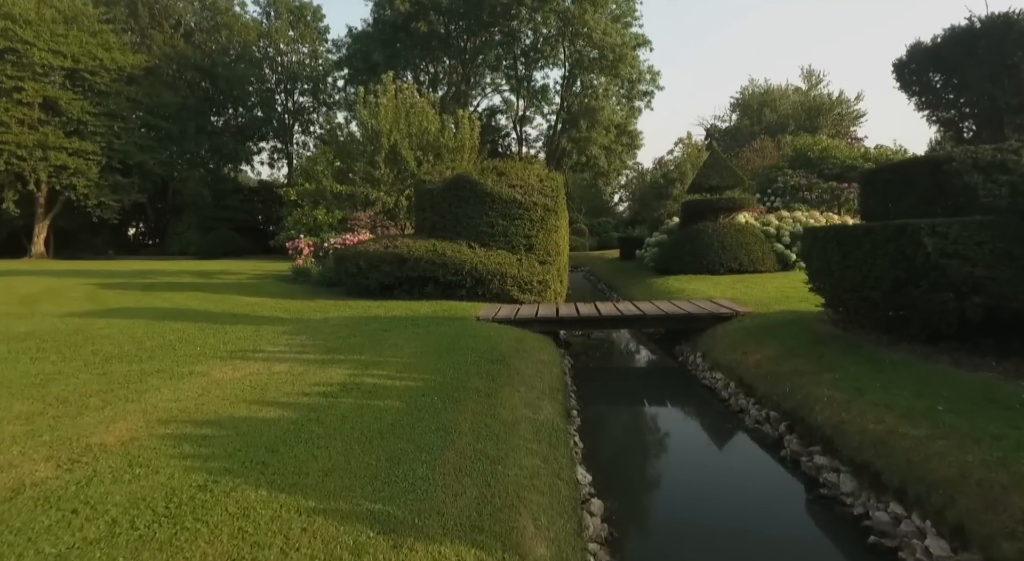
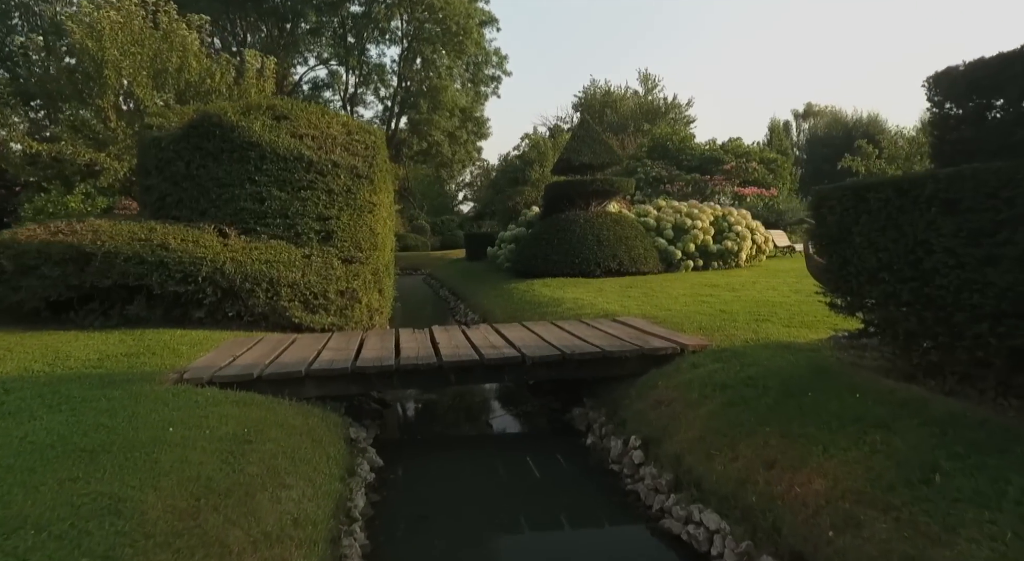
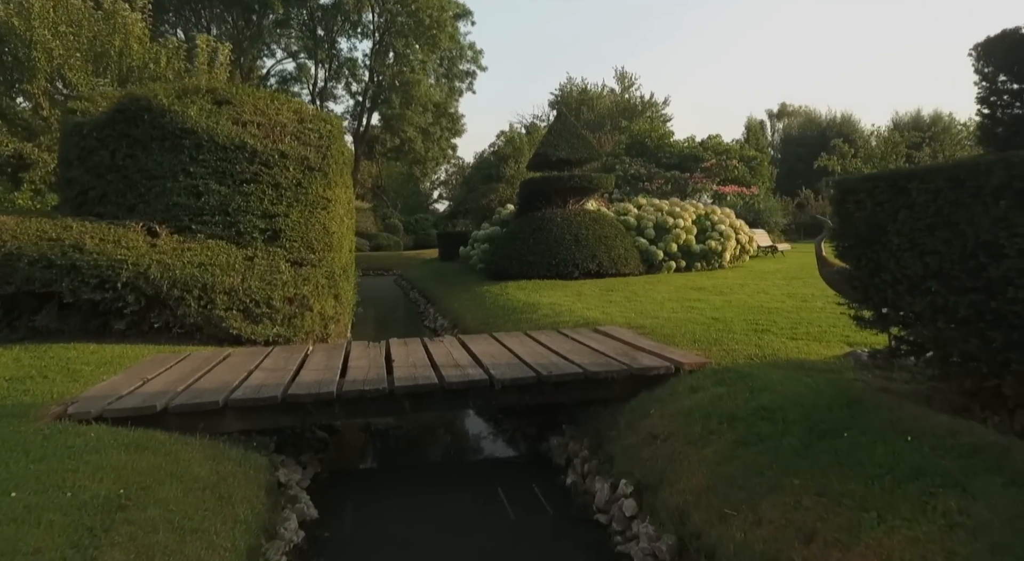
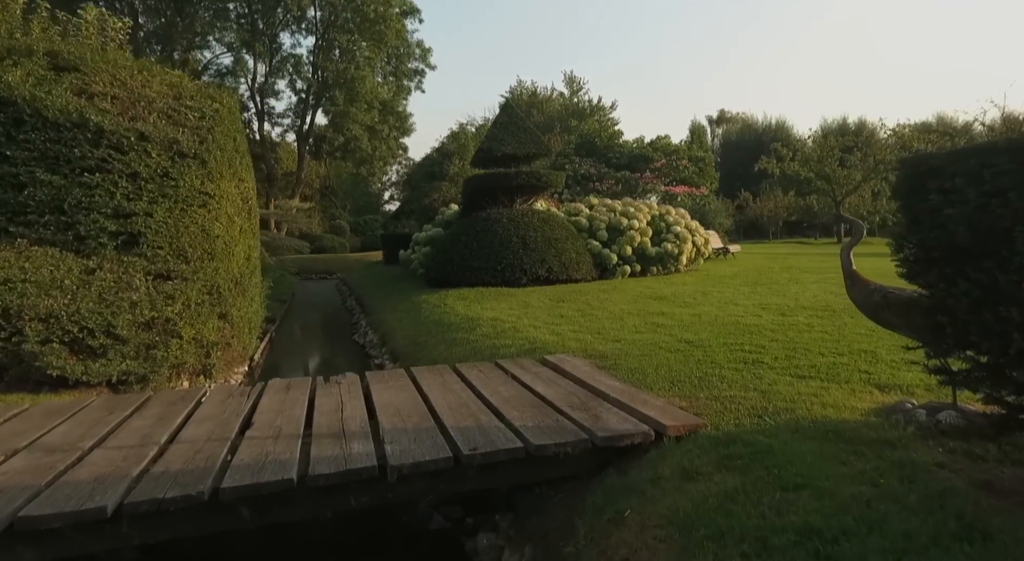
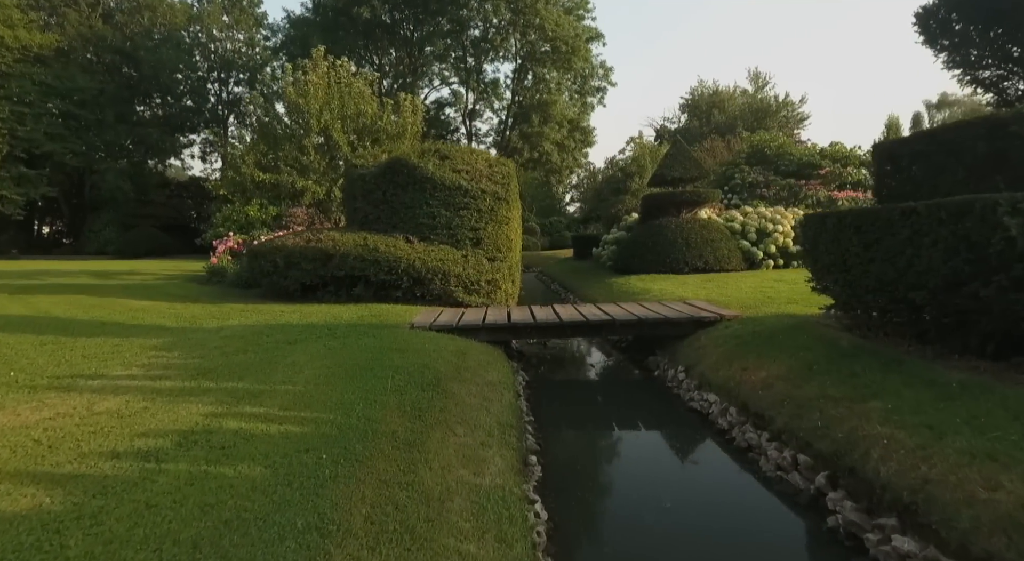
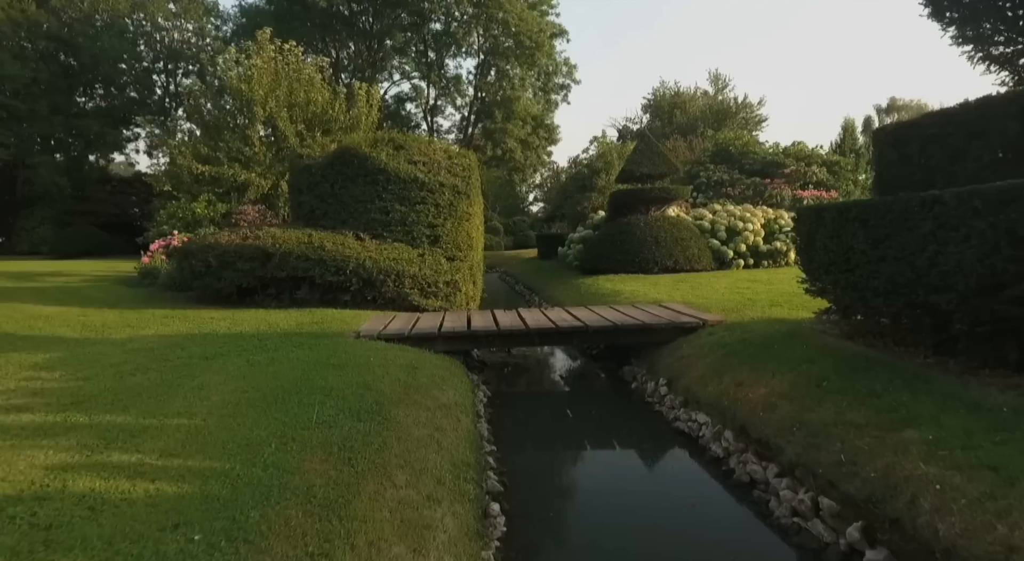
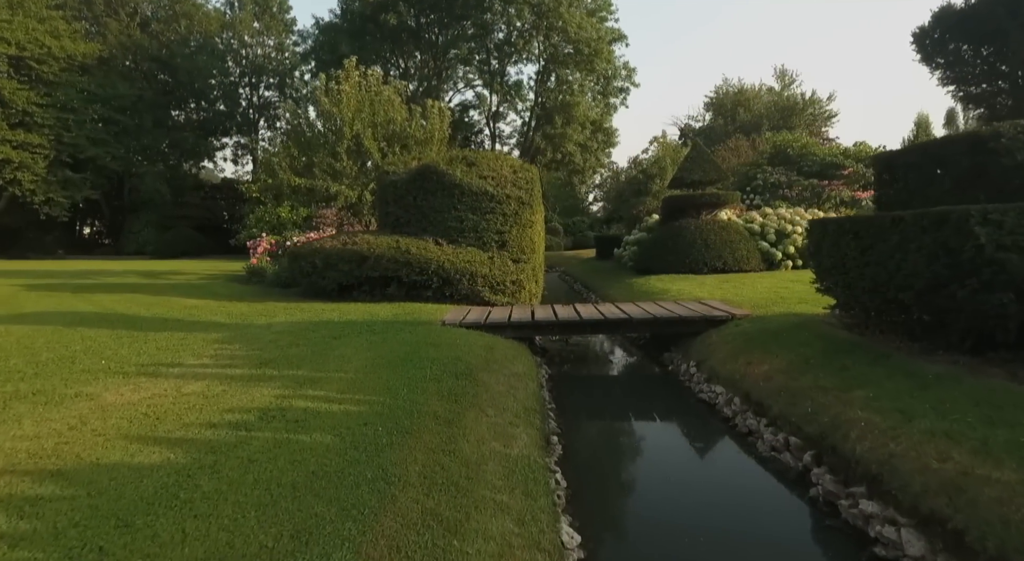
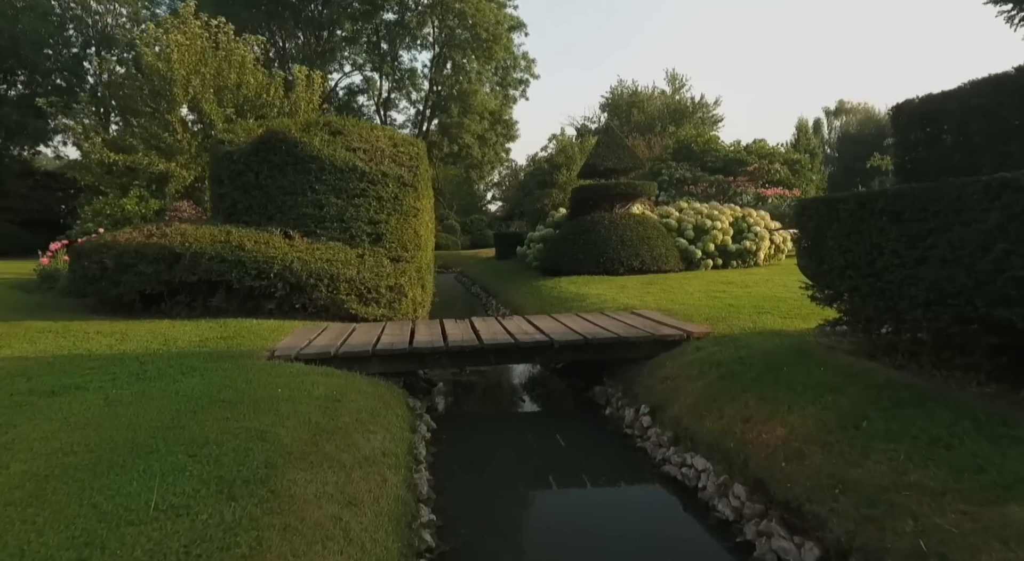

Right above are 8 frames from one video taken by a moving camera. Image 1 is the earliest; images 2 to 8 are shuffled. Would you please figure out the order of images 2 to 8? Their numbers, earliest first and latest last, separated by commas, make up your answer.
7, 5, 6, 8, 2, 3, 4
